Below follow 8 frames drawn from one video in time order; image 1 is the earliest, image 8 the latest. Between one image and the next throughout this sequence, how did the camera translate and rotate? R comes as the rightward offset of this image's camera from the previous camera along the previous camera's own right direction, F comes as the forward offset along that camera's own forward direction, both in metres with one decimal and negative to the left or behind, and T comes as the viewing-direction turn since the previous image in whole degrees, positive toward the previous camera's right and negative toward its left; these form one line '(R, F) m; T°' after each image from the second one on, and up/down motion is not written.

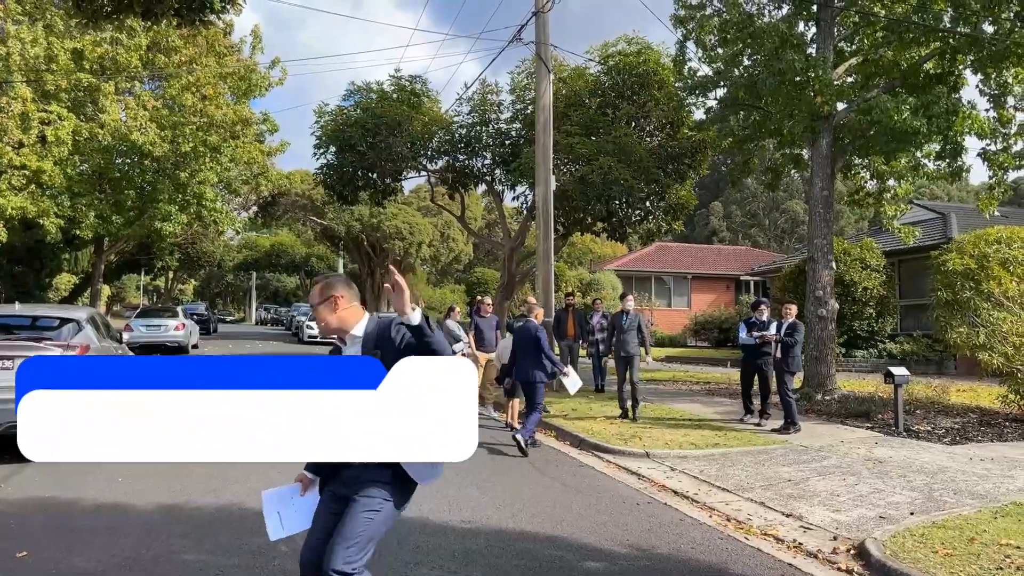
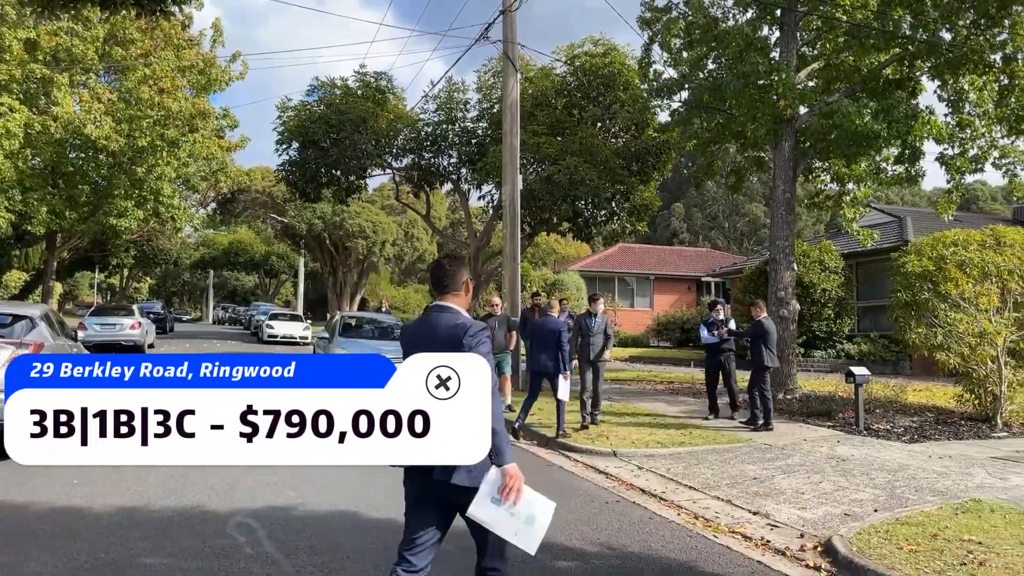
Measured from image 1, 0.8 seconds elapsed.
(-0.1, +0.1) m; +3°
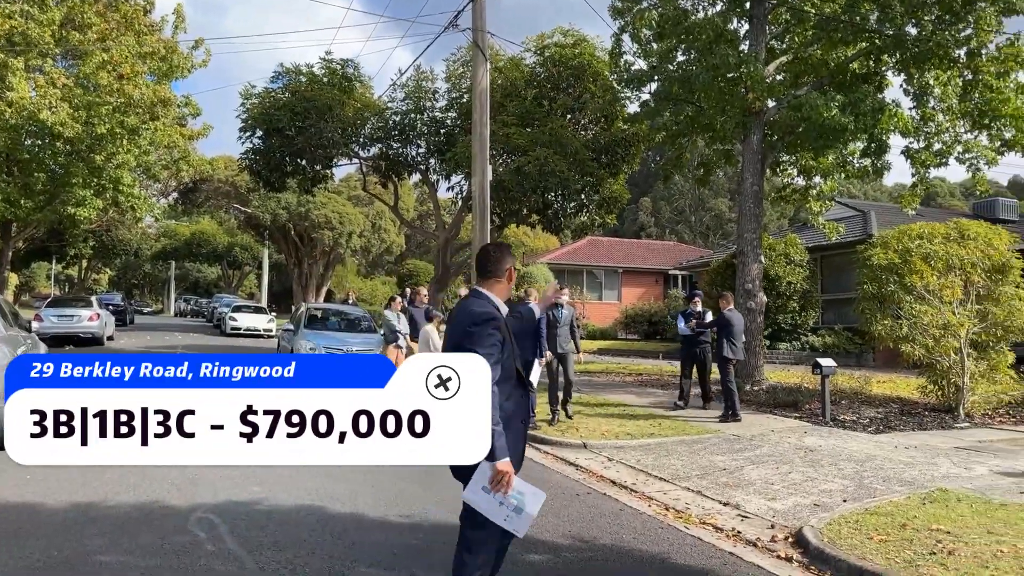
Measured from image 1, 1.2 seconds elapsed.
(0.0, +0.1) m; +2°
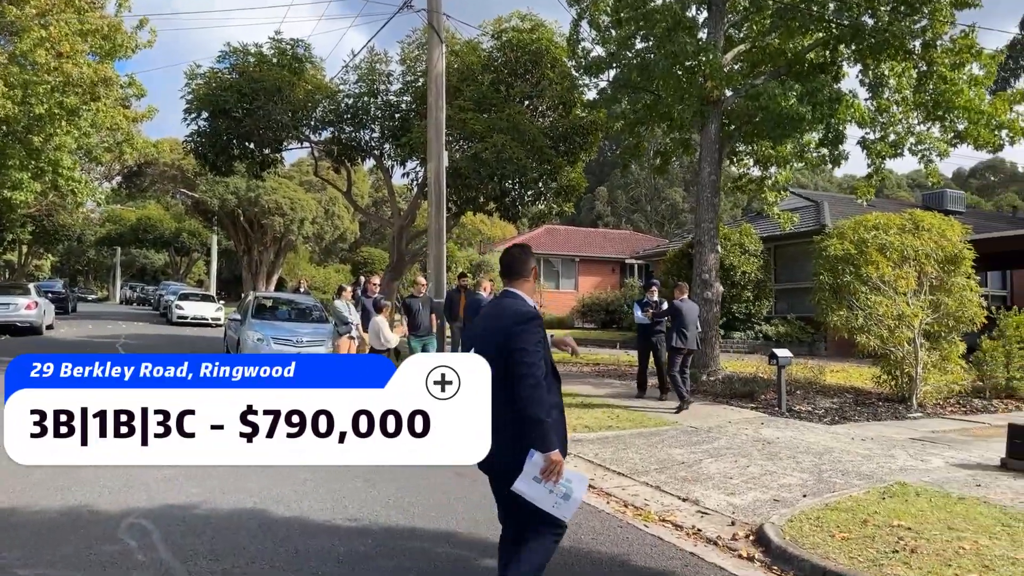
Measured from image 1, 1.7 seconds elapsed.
(0.0, +0.3) m; +3°
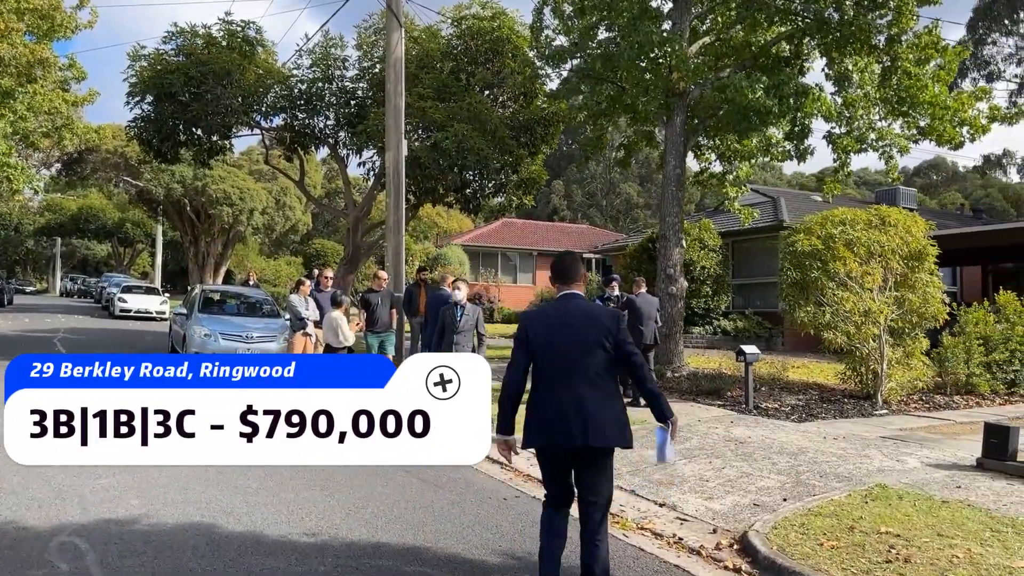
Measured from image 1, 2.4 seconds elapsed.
(-0.1, +0.4) m; +3°
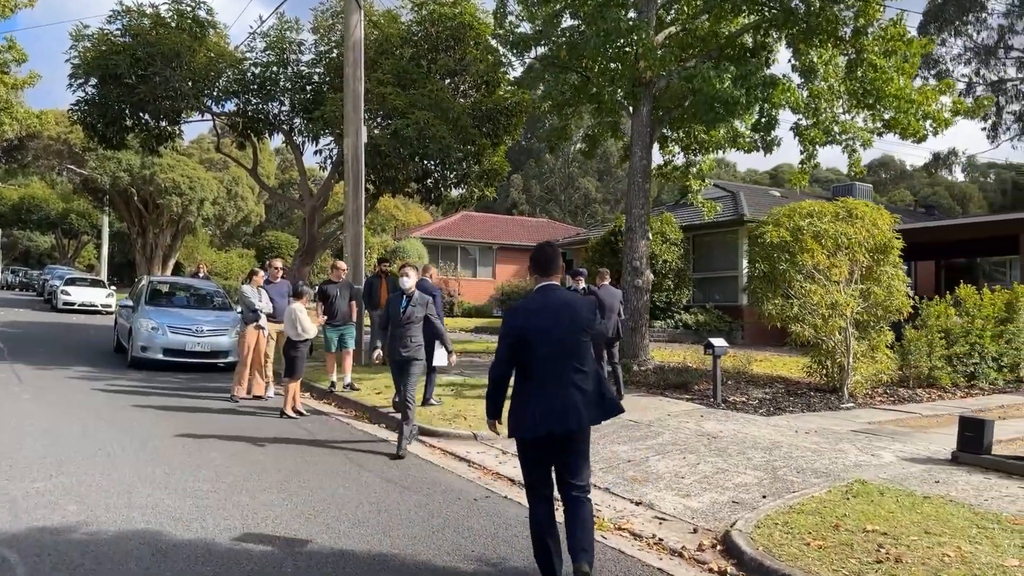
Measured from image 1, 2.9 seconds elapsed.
(-0.1, +0.3) m; +3°
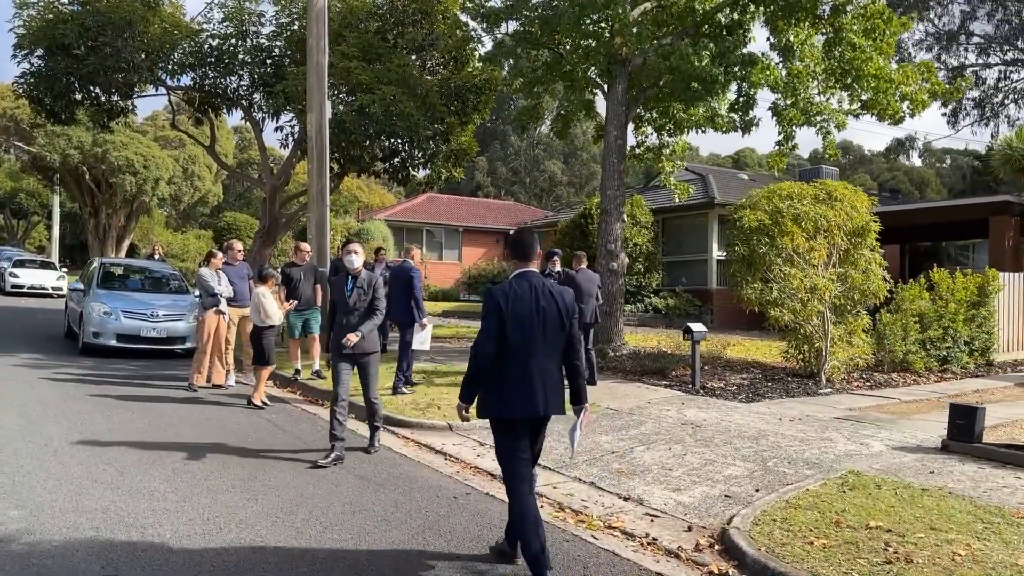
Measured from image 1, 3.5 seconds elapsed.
(-0.1, +0.4) m; +3°
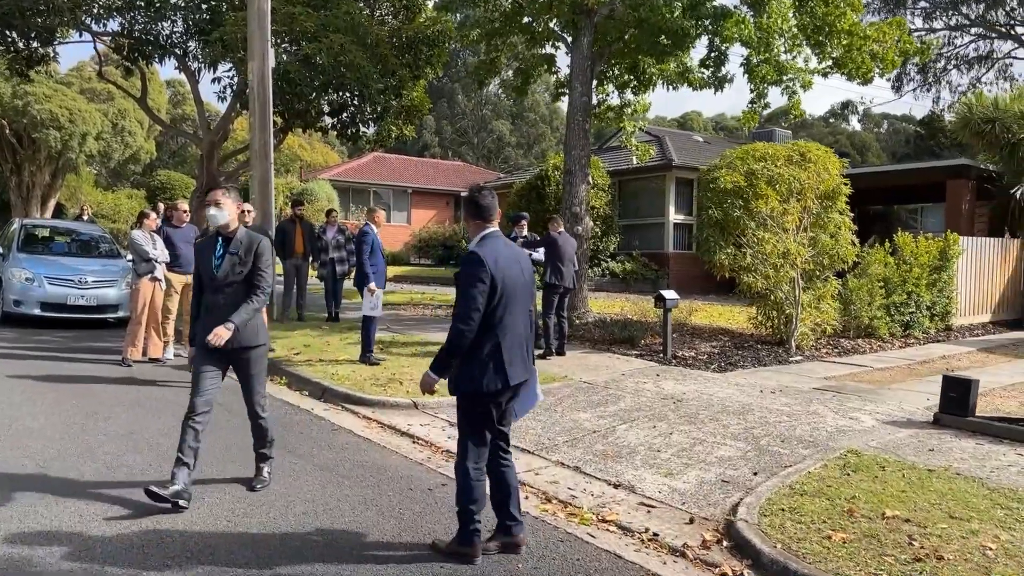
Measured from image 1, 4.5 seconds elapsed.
(-0.2, +0.6) m; +4°
